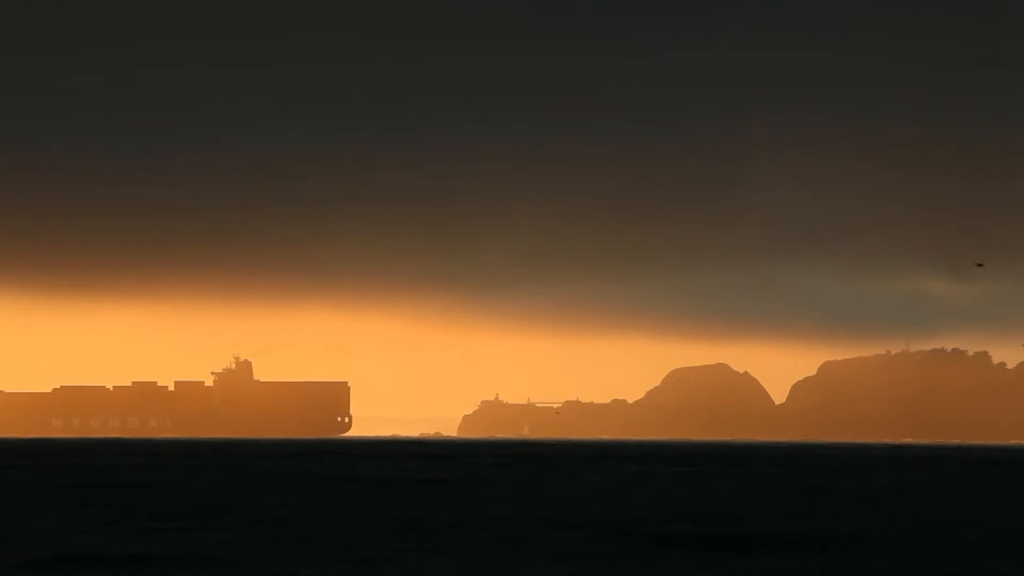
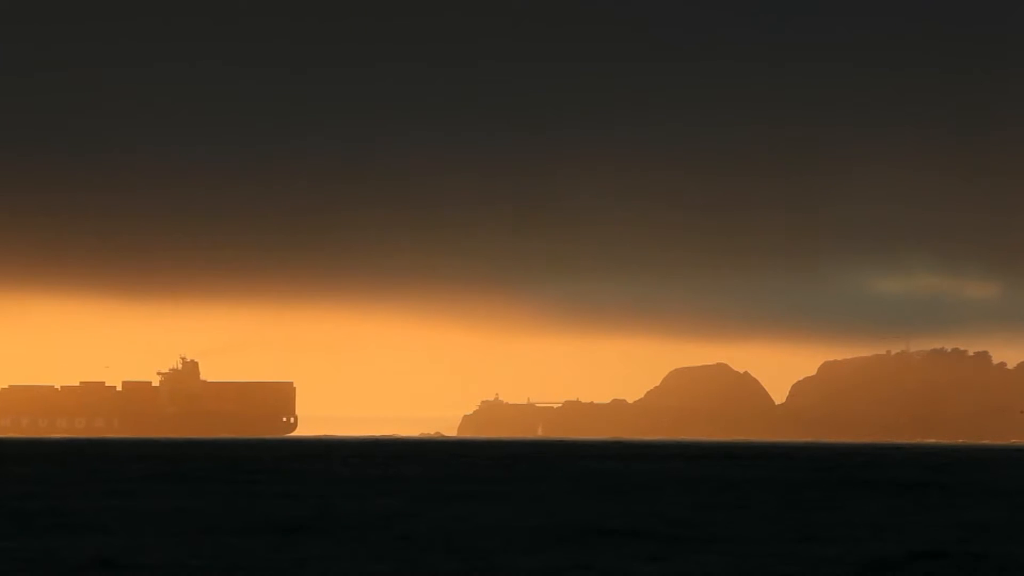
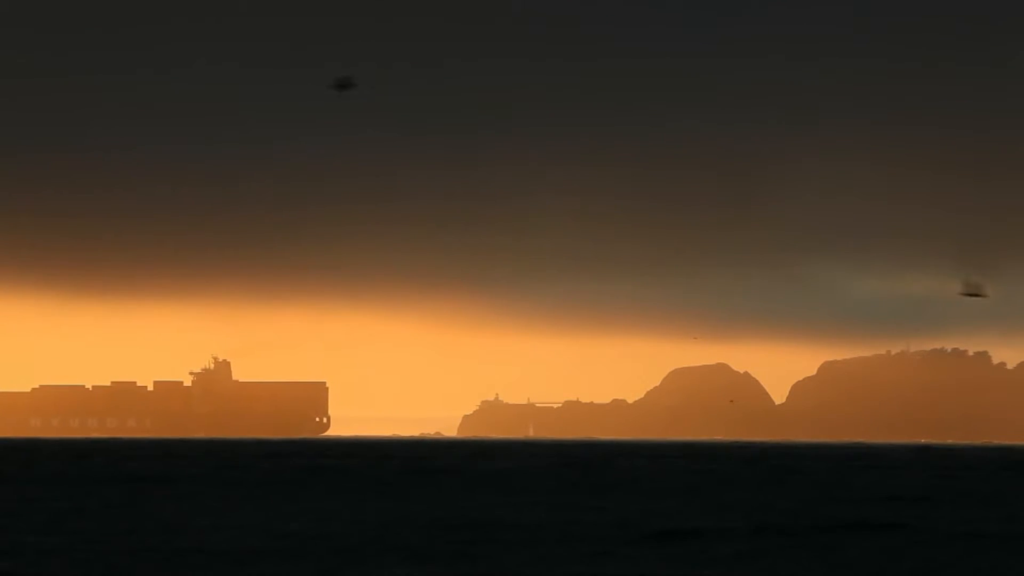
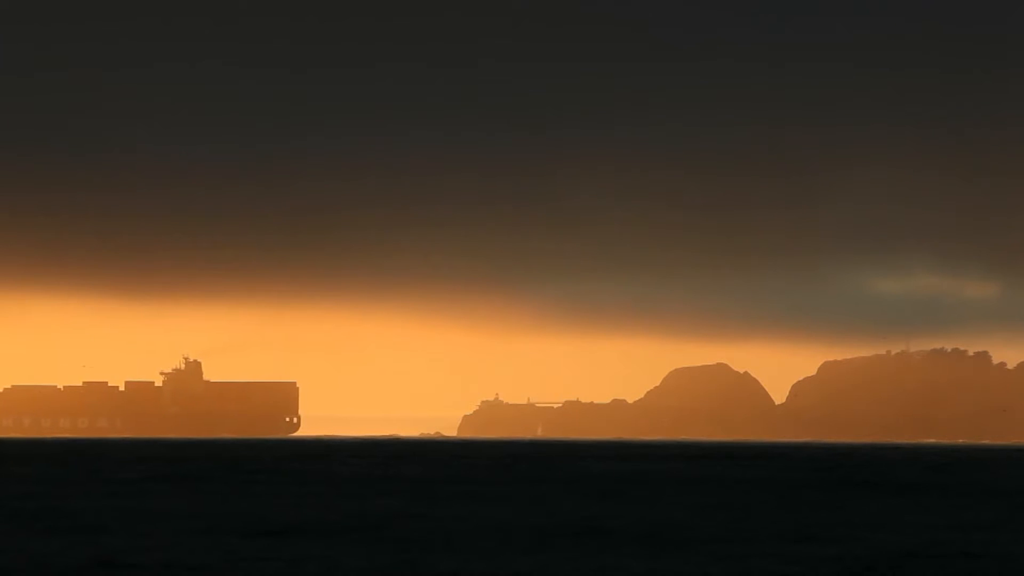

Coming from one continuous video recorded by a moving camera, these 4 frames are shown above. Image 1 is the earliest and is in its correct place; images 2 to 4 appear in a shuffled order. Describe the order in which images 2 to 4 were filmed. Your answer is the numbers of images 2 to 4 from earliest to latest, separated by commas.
3, 4, 2
